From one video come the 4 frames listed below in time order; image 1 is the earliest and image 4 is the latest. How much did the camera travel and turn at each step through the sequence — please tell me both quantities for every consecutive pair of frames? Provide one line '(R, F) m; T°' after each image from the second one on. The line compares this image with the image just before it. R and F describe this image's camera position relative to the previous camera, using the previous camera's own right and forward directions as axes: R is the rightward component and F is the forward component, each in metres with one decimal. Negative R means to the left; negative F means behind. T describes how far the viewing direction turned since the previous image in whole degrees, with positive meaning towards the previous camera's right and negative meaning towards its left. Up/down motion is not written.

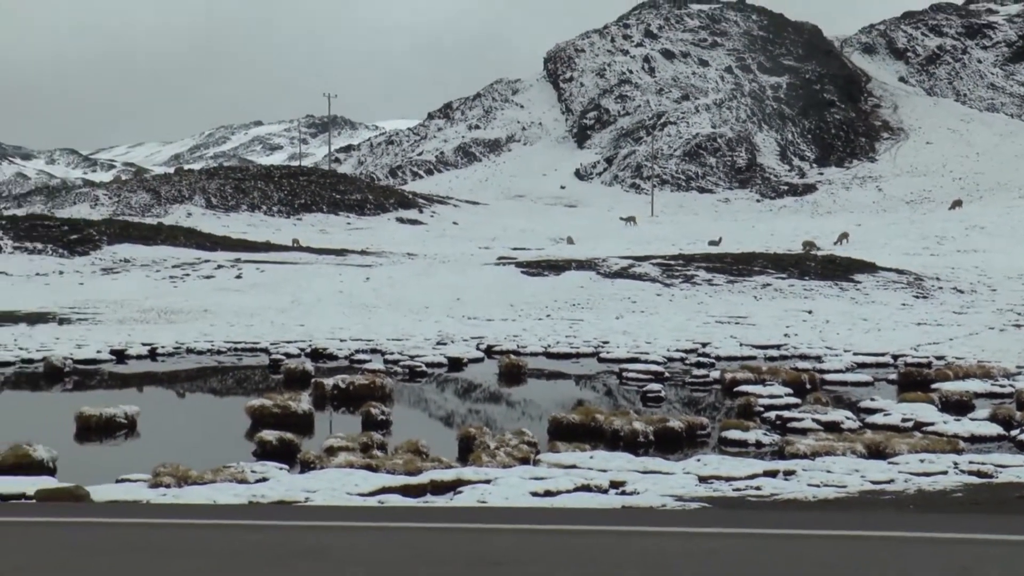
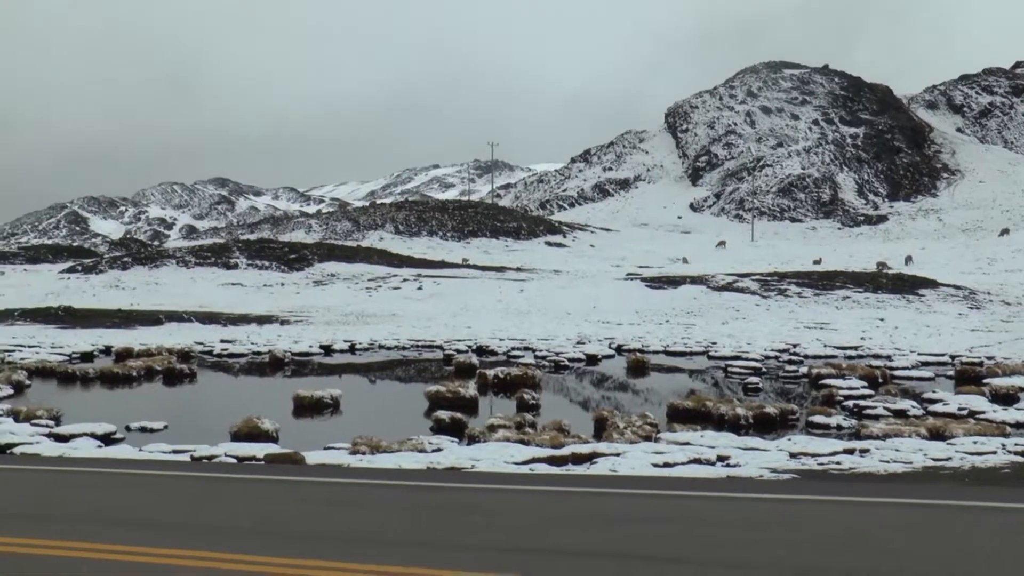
(0.0, -1.9) m; -5°
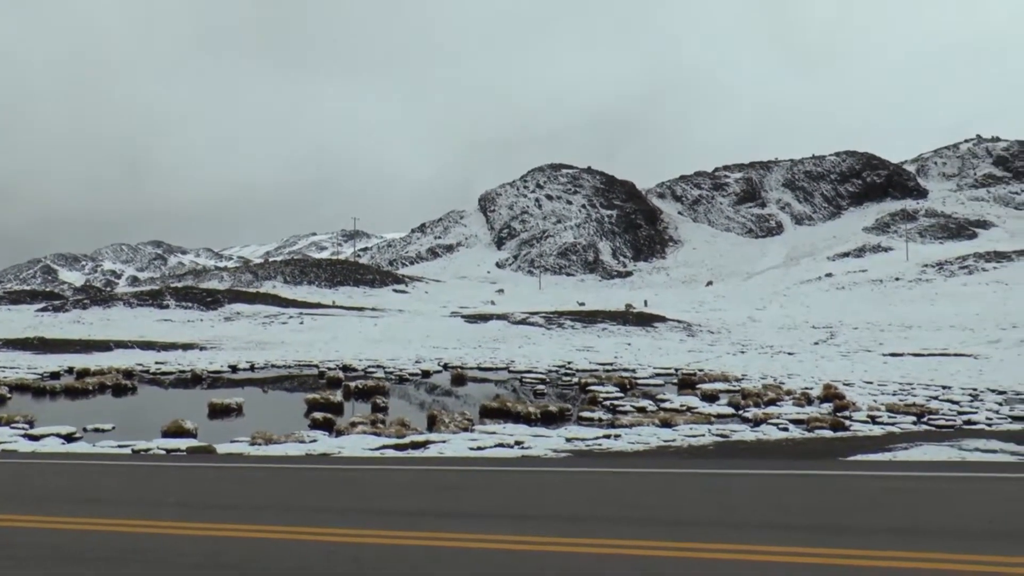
(-0.2, -3.8) m; +7°
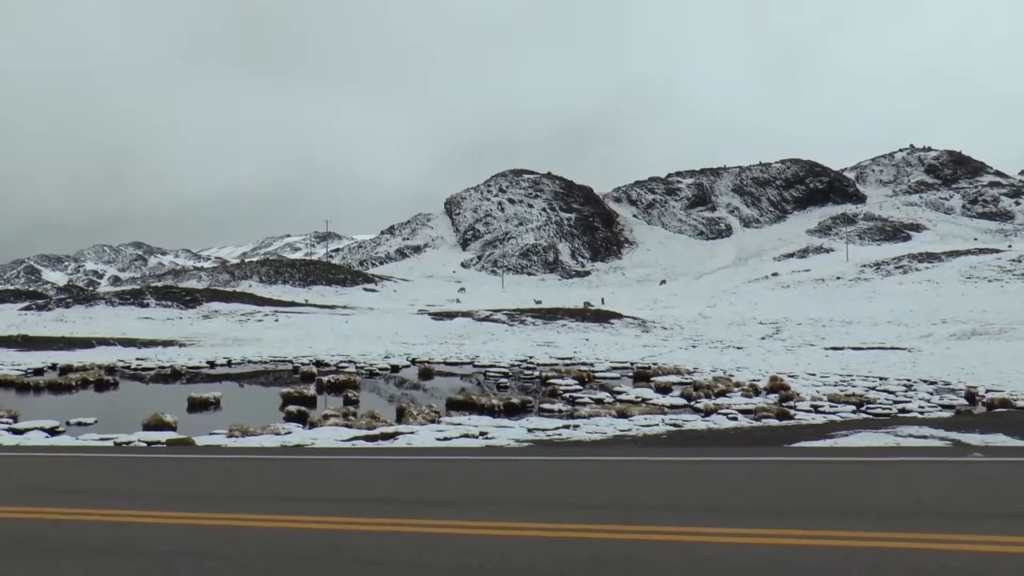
(-0.2, -0.7) m; +3°
